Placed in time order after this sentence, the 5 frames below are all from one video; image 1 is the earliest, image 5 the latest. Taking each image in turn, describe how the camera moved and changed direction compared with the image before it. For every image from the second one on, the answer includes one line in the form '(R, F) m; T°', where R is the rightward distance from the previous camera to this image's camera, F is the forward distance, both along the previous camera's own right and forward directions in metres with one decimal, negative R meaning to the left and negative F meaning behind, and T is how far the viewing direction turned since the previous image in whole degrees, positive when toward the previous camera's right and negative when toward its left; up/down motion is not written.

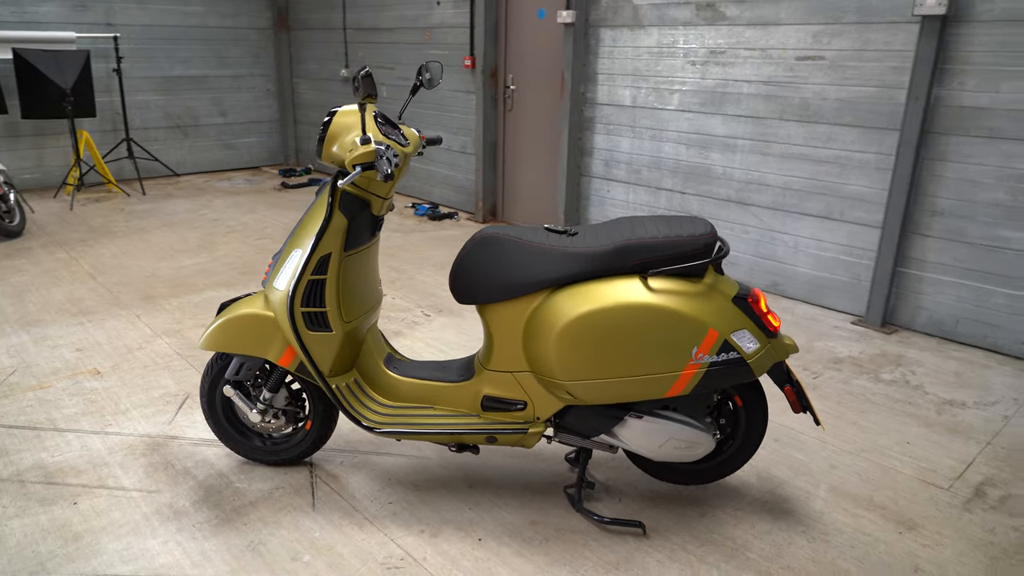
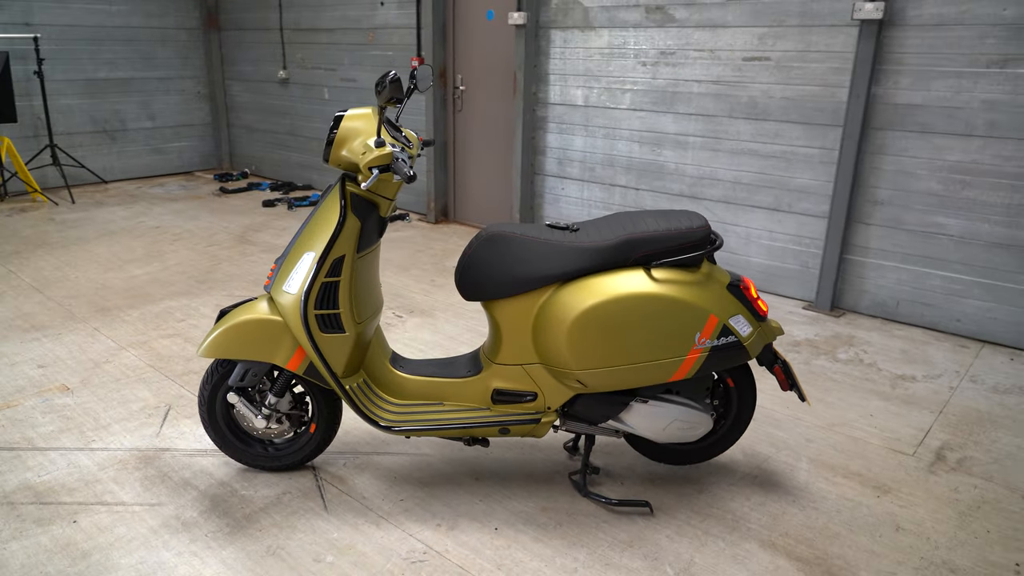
(-0.3, -0.1) m; +6°
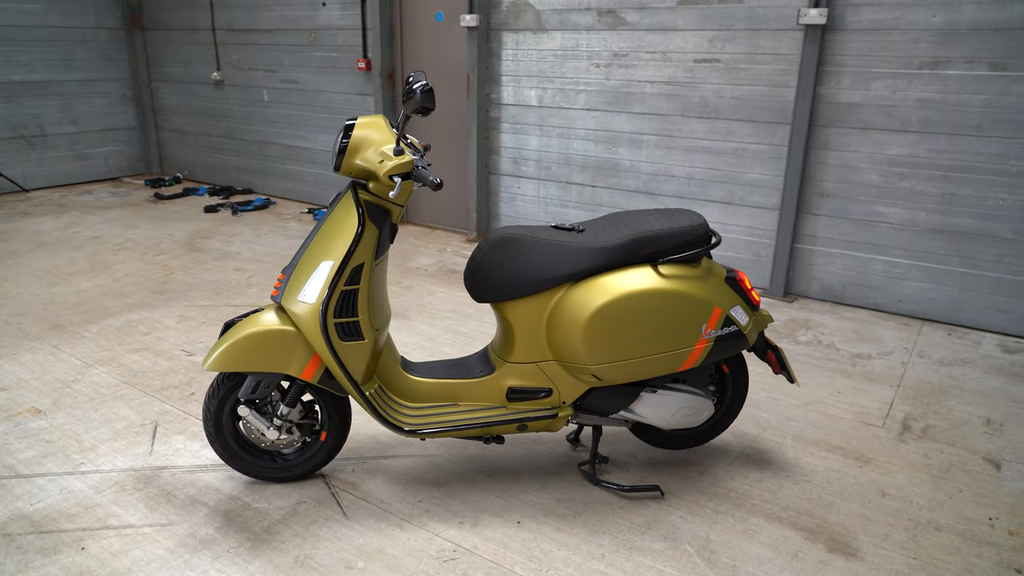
(-0.3, 0.0) m; +6°
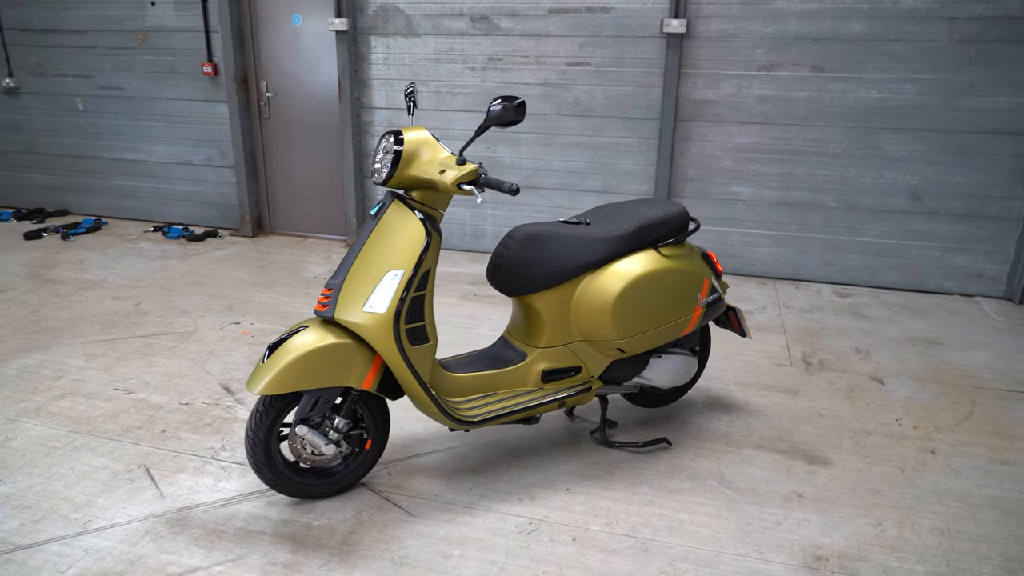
(-0.9, -0.1) m; +18°
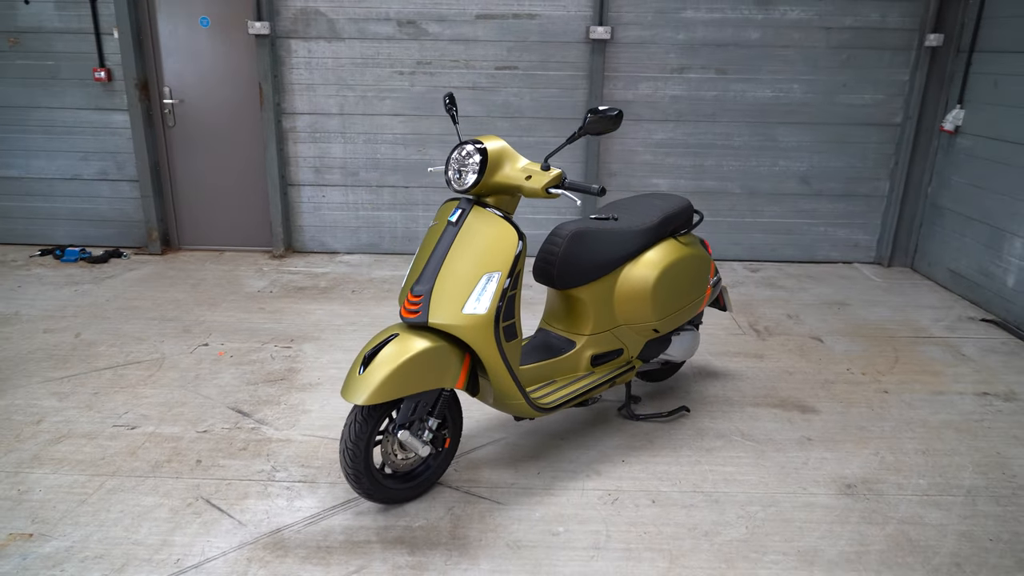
(-0.9, -0.1) m; +14°
